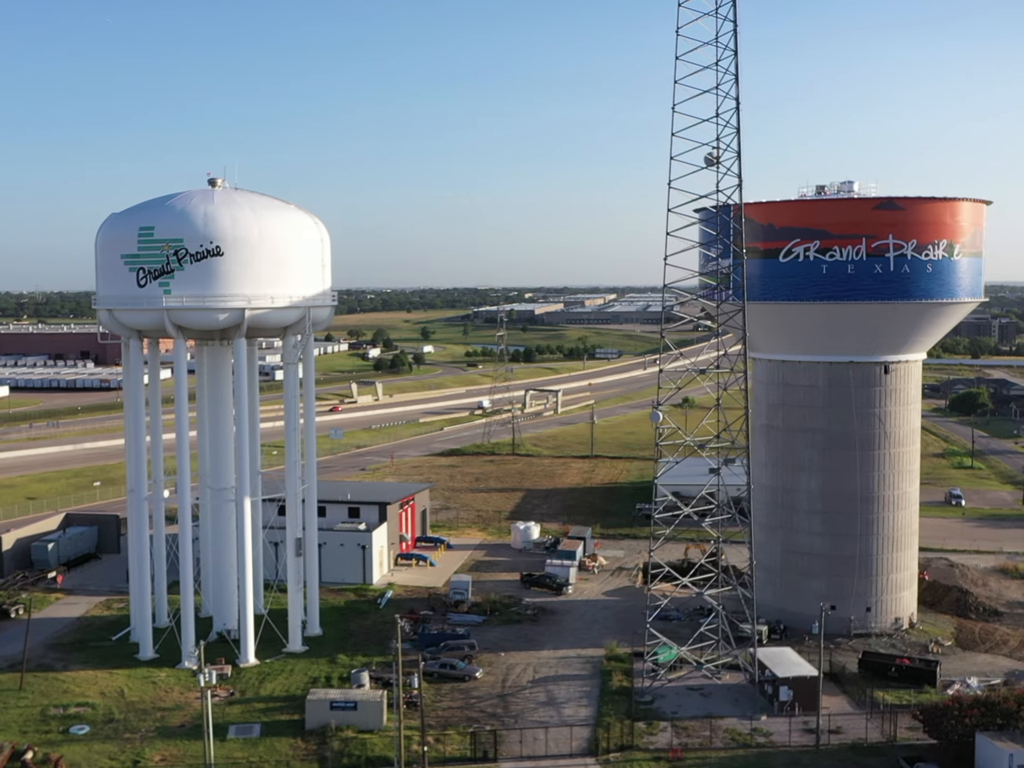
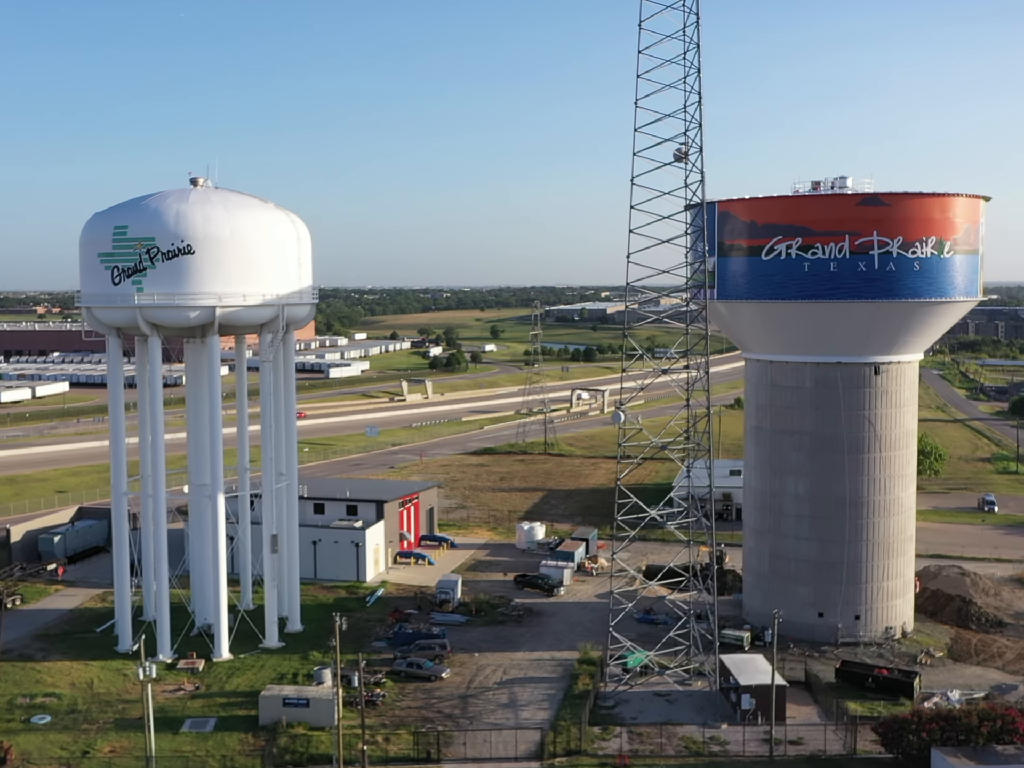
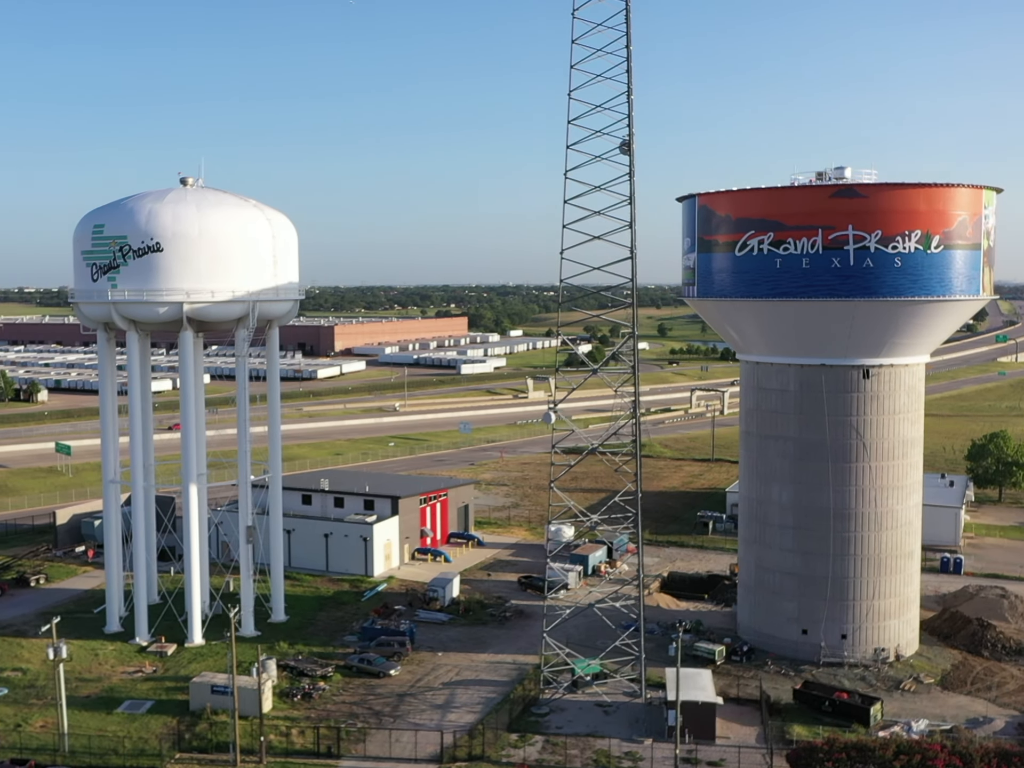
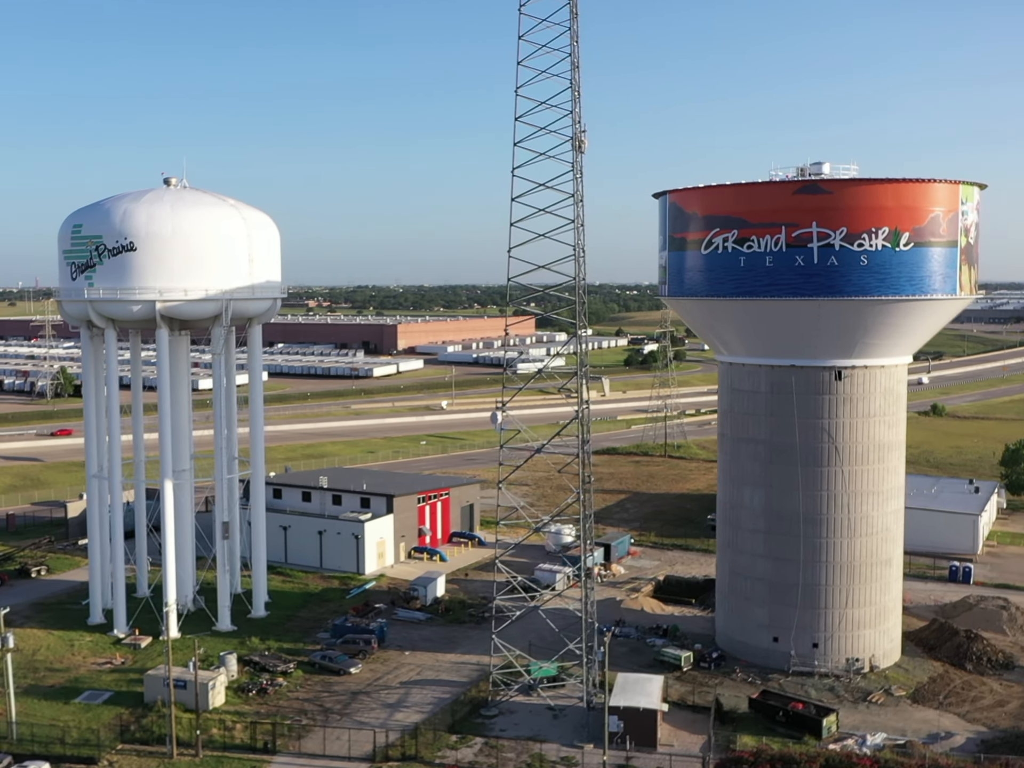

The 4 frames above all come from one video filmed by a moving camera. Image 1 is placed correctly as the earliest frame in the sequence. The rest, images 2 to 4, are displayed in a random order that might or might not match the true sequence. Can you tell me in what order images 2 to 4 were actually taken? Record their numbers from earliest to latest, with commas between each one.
2, 3, 4
